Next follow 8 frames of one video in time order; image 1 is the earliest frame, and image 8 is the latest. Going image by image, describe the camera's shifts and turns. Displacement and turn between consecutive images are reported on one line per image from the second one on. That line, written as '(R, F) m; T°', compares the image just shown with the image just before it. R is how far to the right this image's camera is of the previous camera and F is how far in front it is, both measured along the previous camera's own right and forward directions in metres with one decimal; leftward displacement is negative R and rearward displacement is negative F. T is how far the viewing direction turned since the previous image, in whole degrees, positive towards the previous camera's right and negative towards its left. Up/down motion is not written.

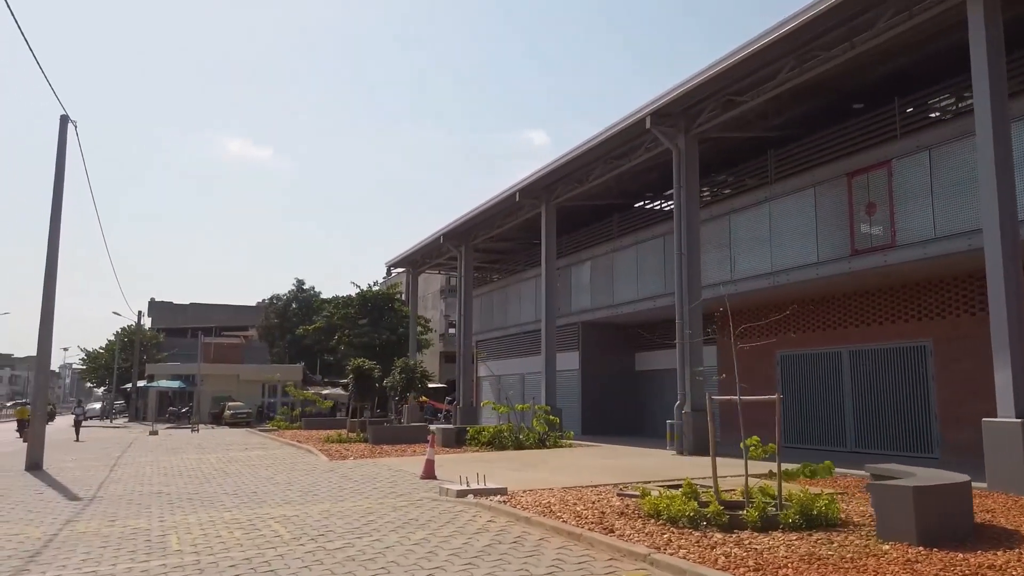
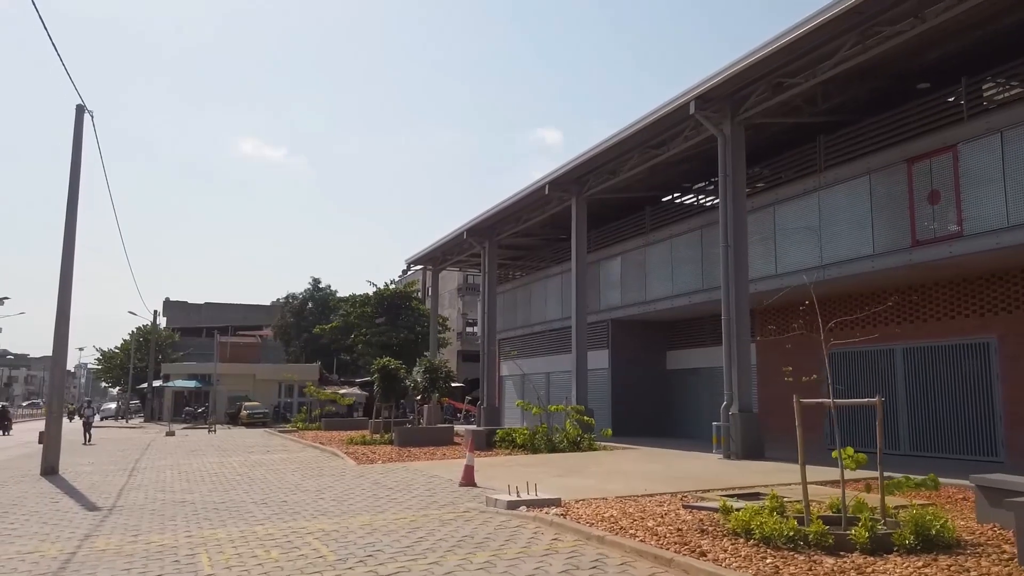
(-0.5, +0.9) m; -1°
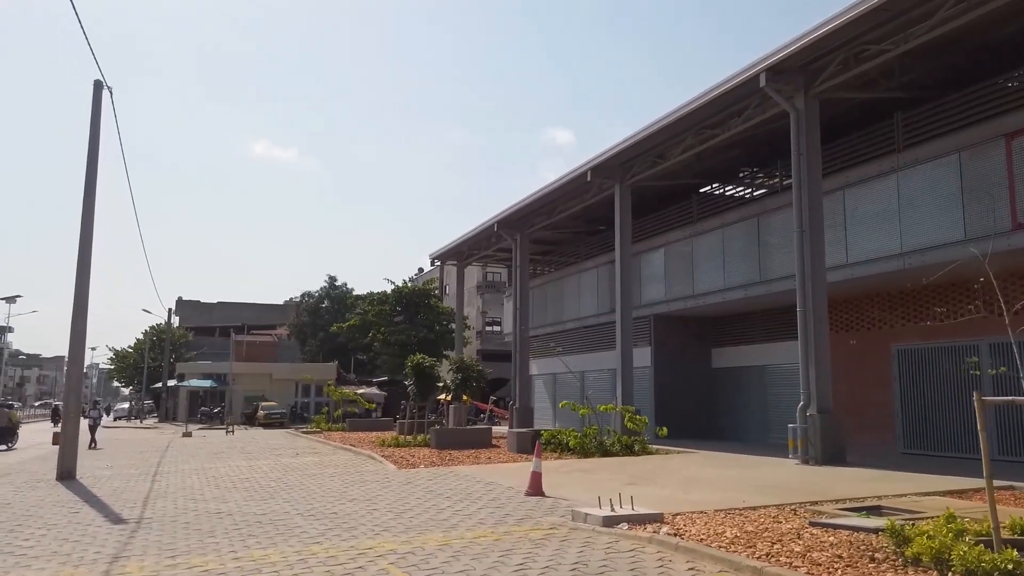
(-0.9, +1.4) m; -1°
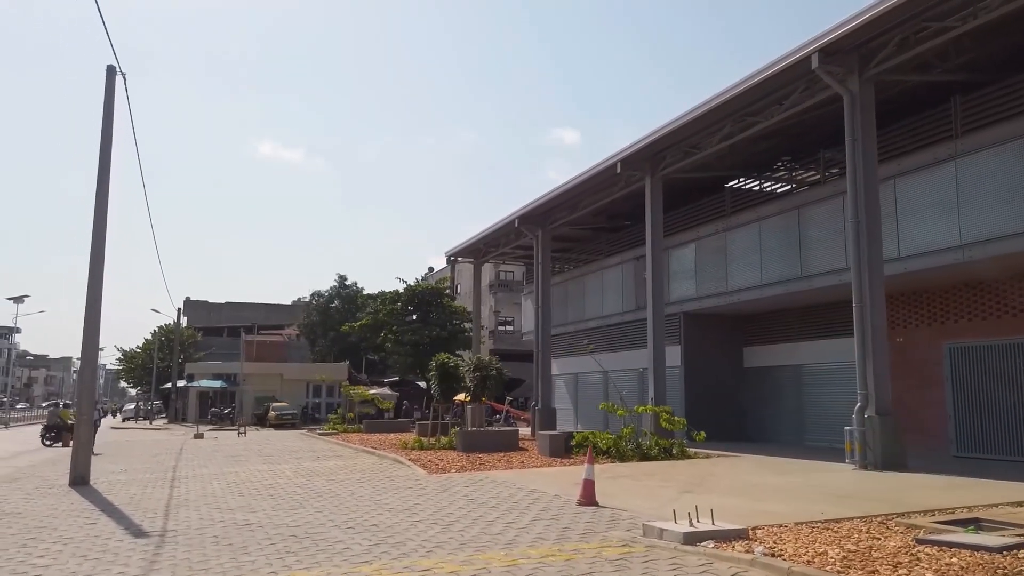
(-0.6, +0.9) m; 0°
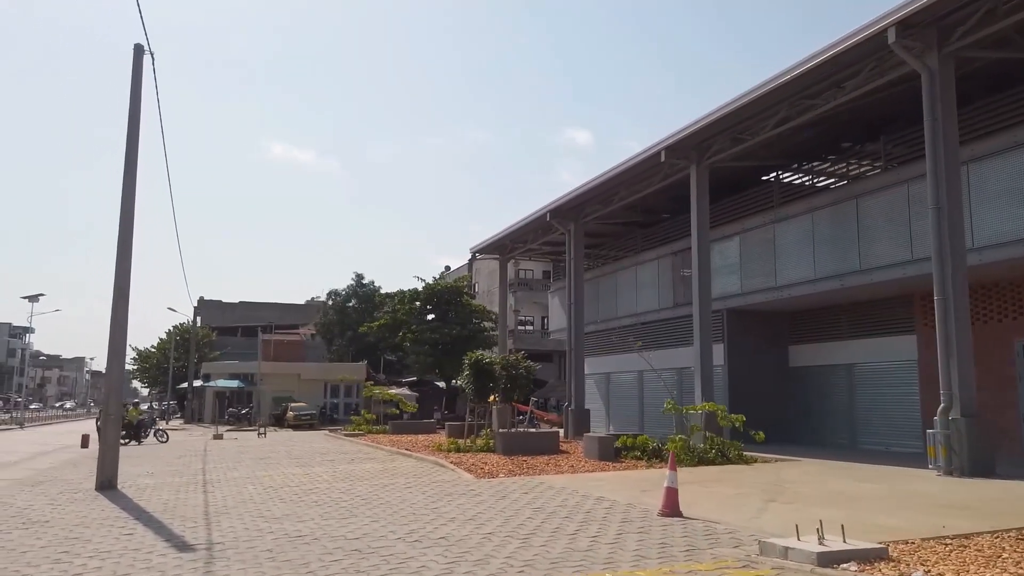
(-0.8, +0.9) m; -1°
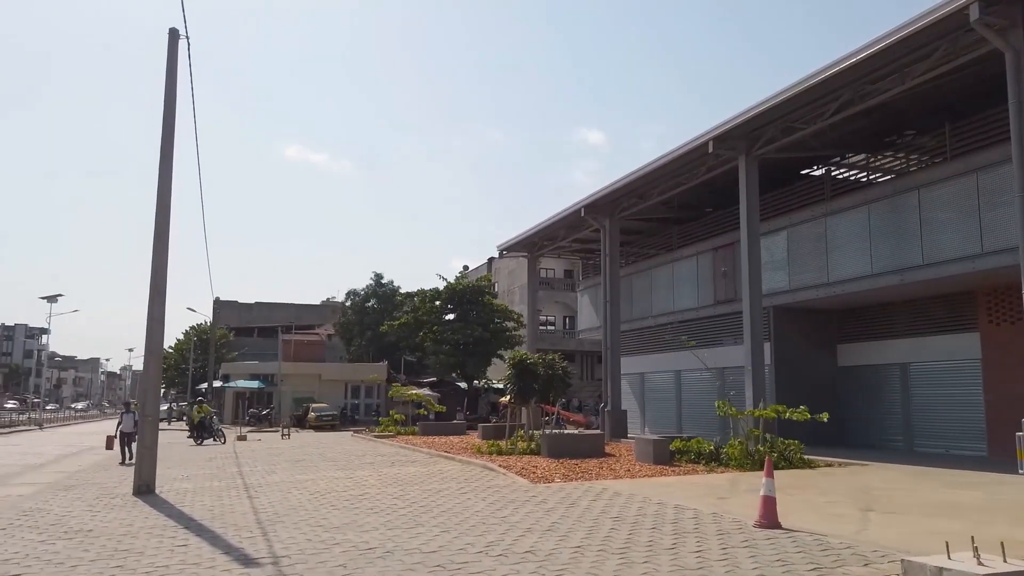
(-0.8, +0.7) m; -1°
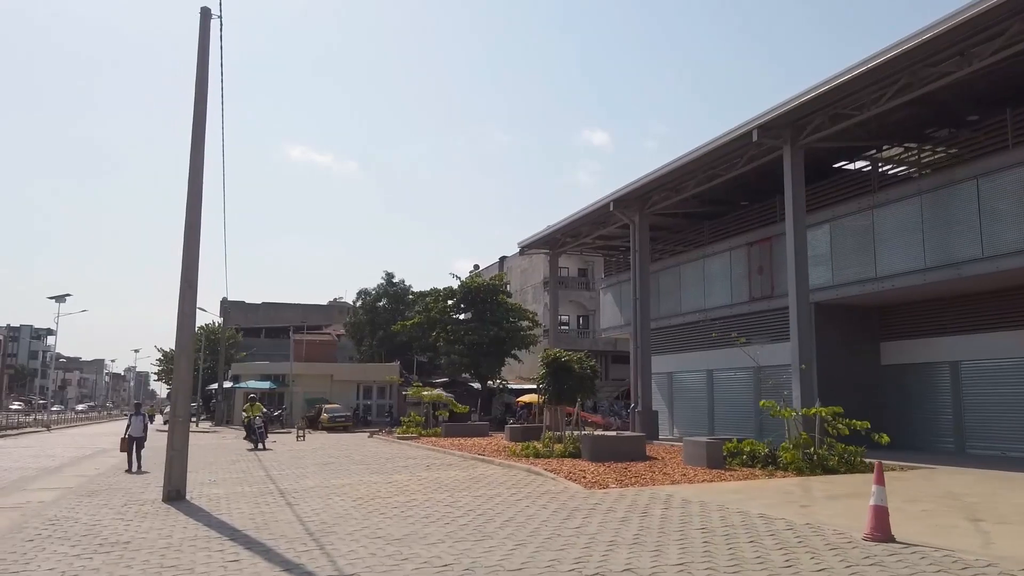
(-0.8, +0.8) m; 0°
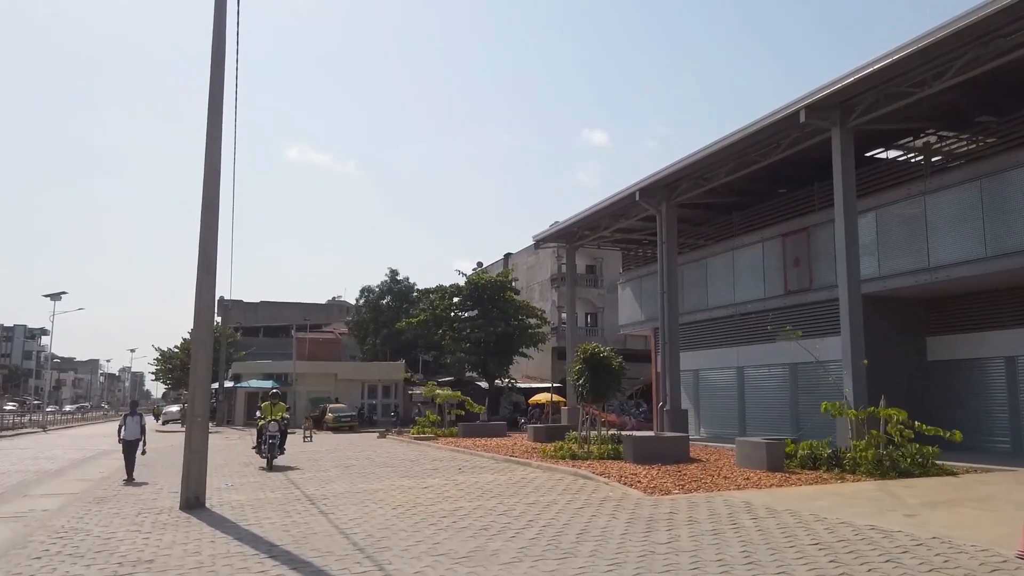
(-0.9, +1.2) m; 0°
